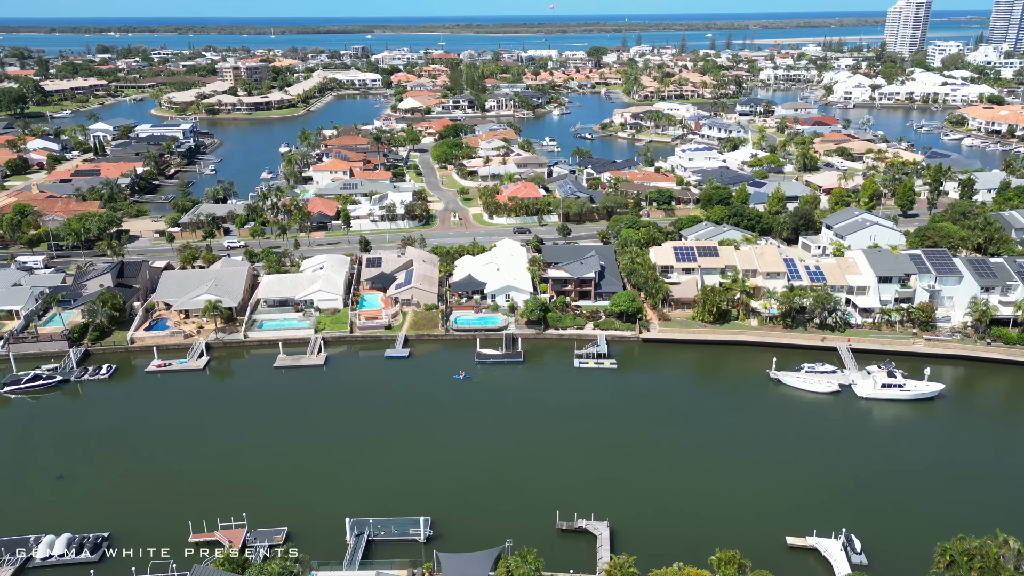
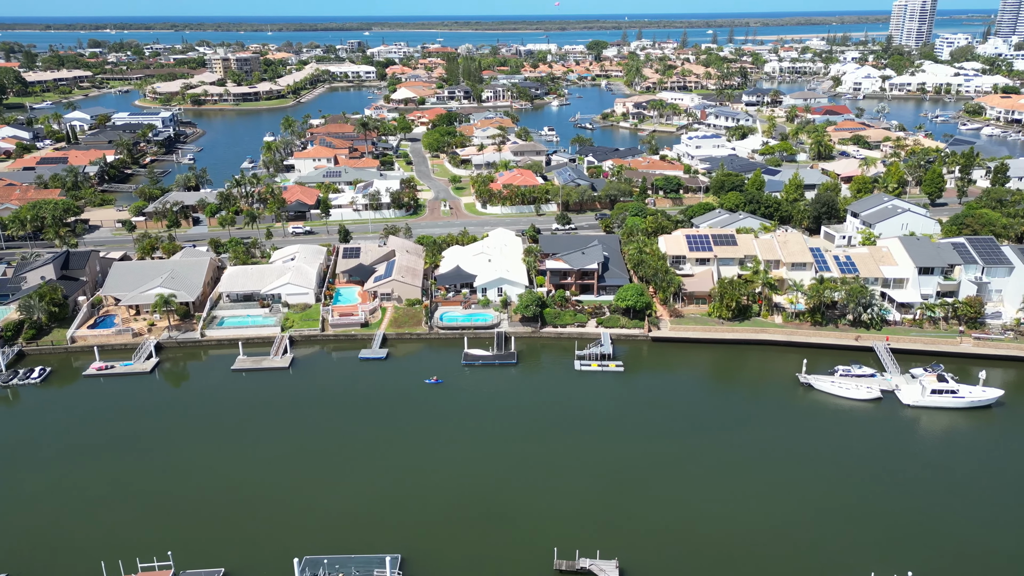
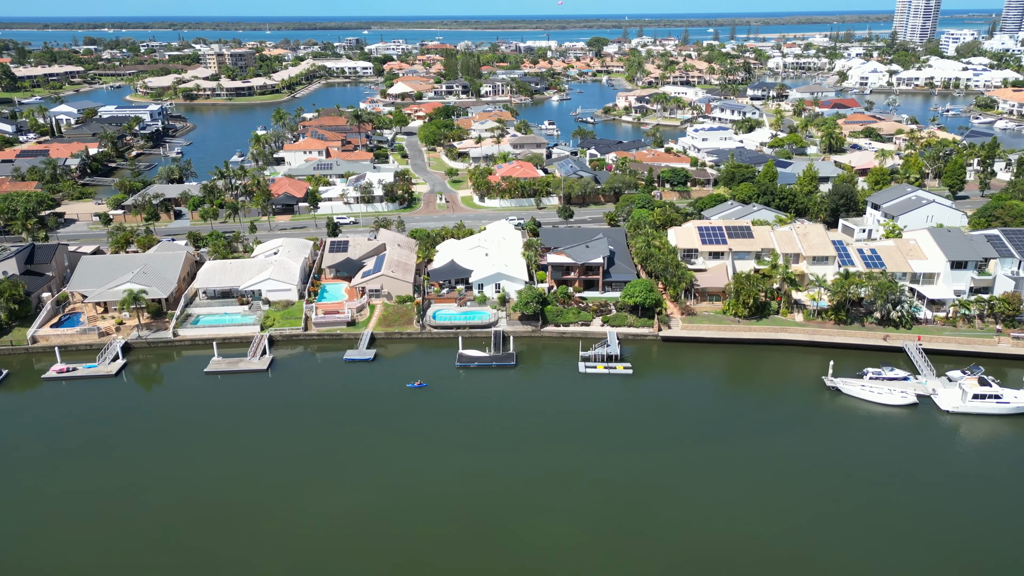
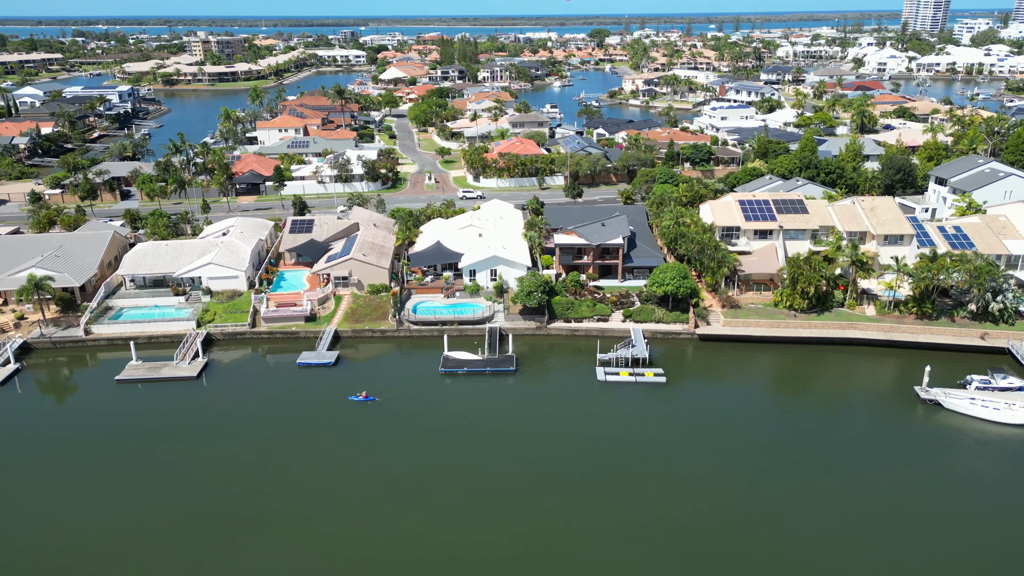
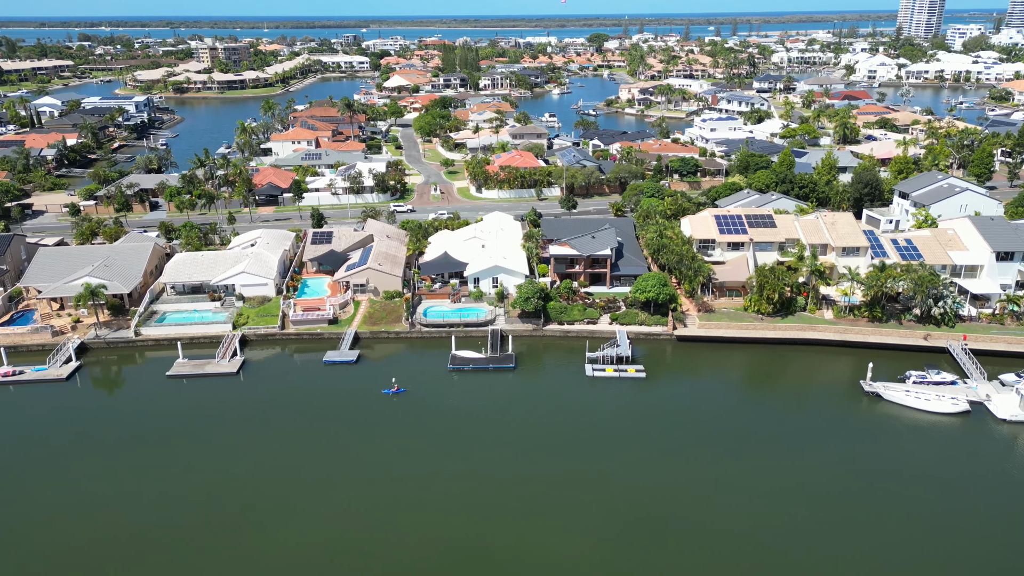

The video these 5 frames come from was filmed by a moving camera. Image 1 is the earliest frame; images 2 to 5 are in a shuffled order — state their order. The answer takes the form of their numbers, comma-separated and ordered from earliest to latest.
2, 3, 5, 4
